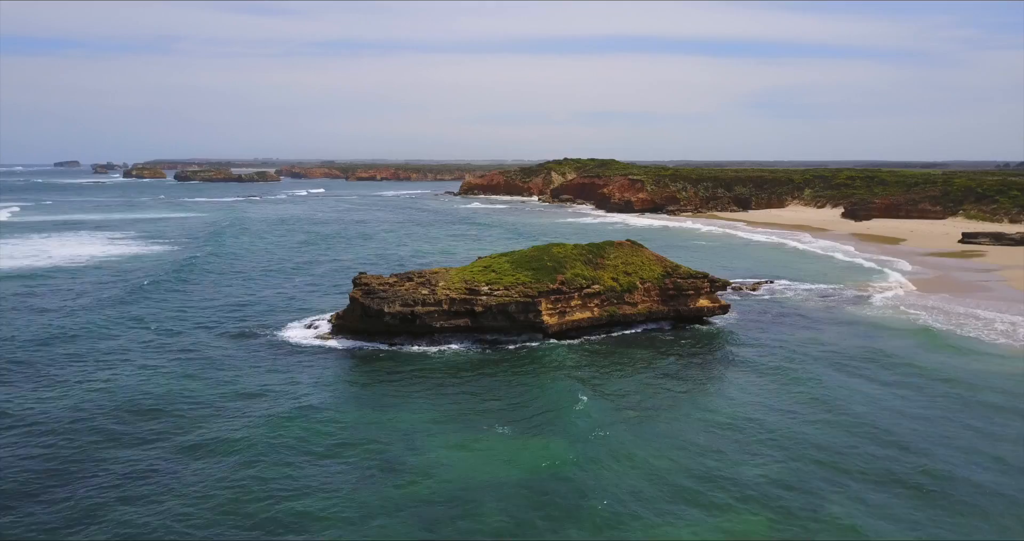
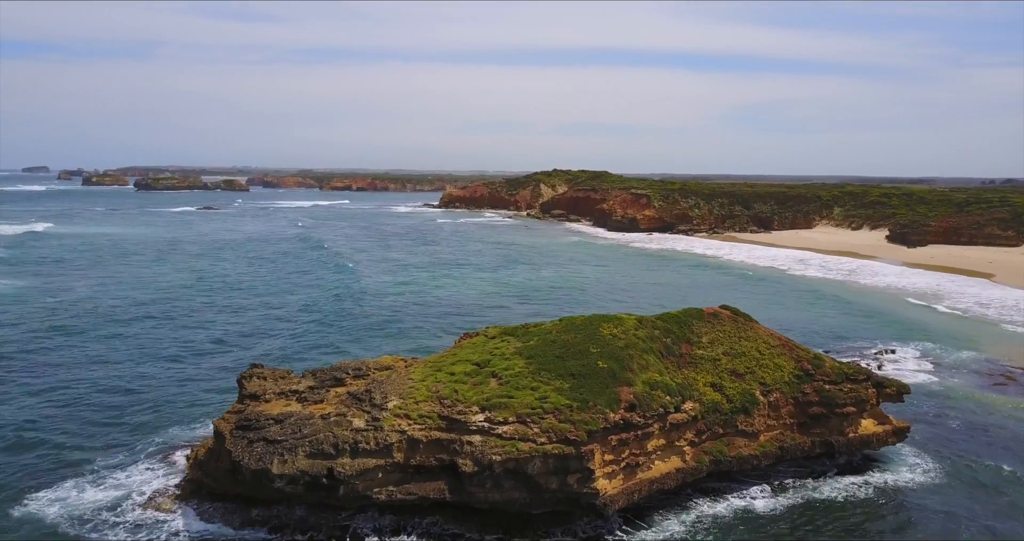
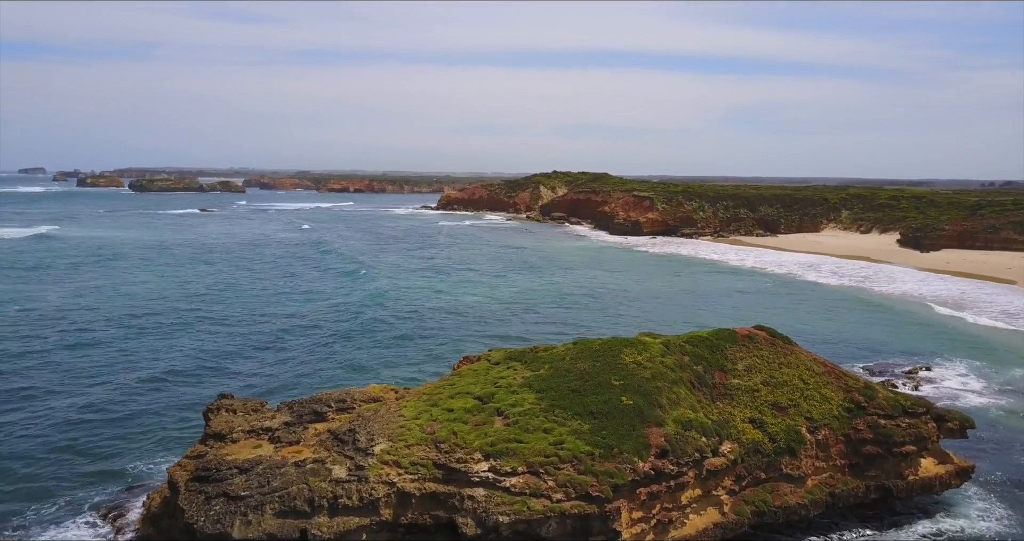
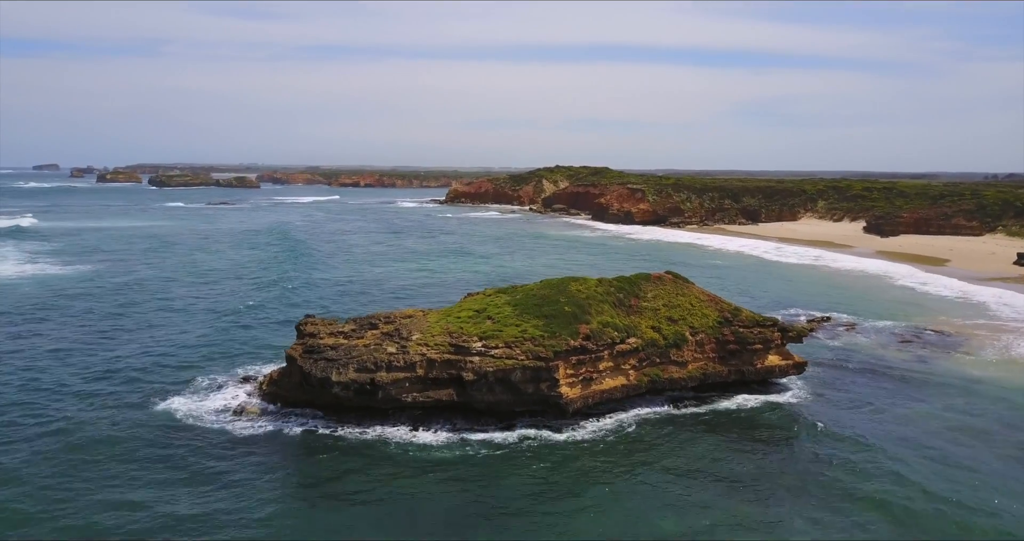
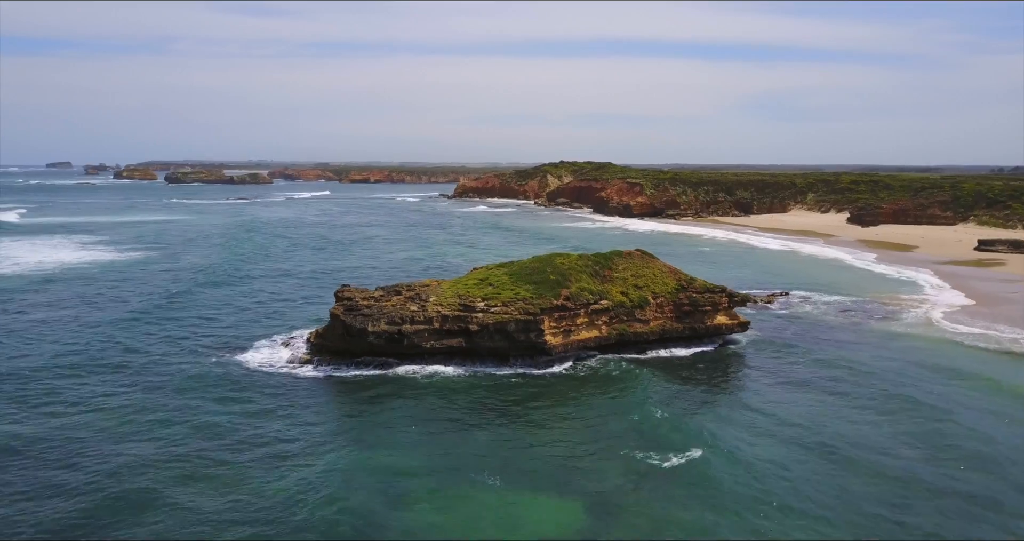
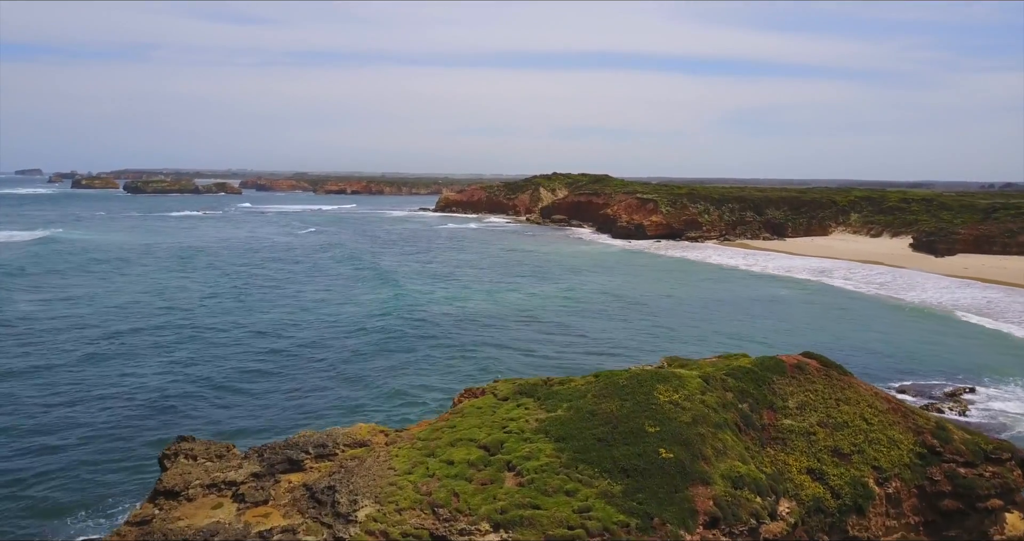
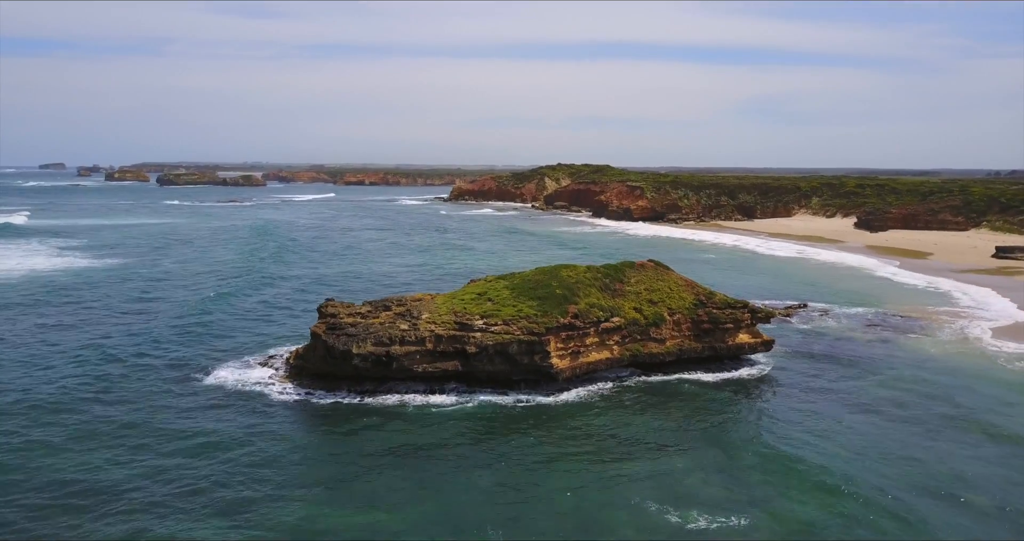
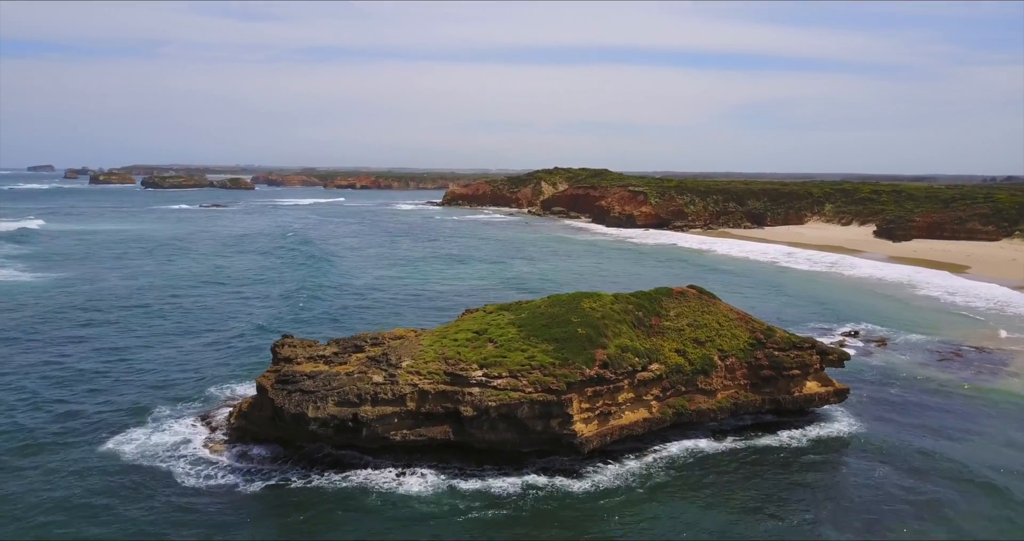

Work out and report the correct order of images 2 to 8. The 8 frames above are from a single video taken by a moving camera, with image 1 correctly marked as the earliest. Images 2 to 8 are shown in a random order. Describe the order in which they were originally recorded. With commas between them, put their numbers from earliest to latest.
5, 7, 4, 8, 2, 3, 6
